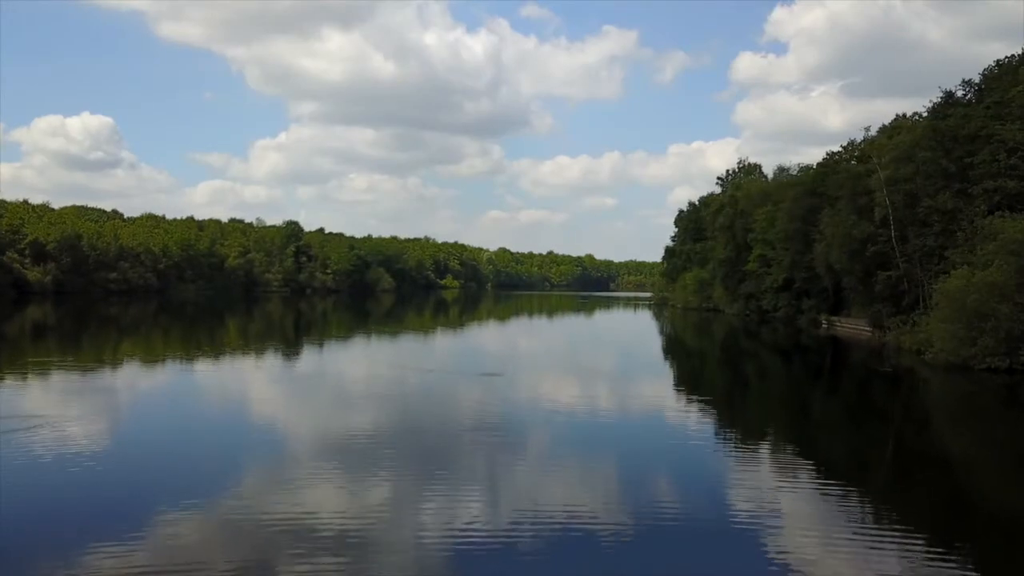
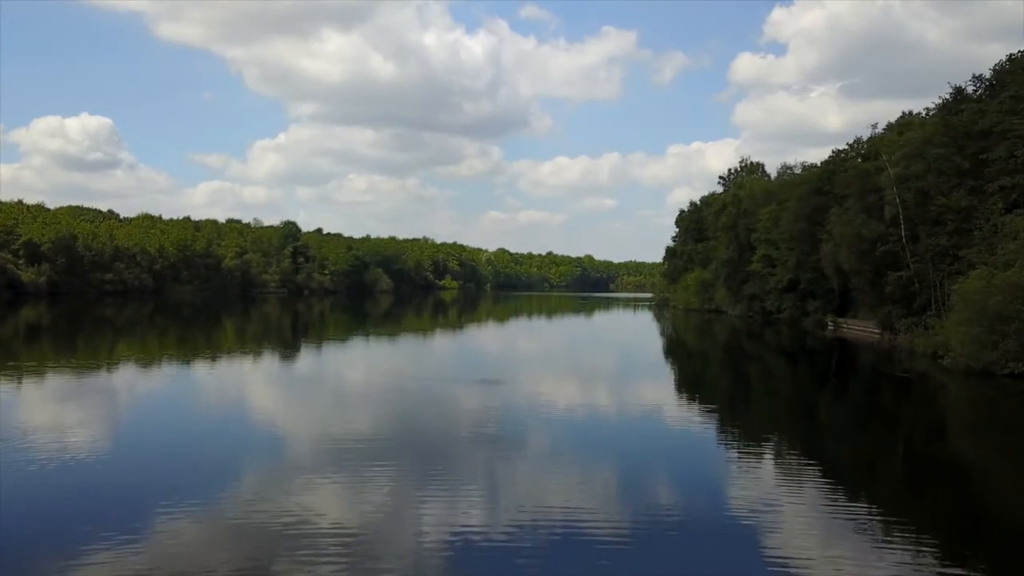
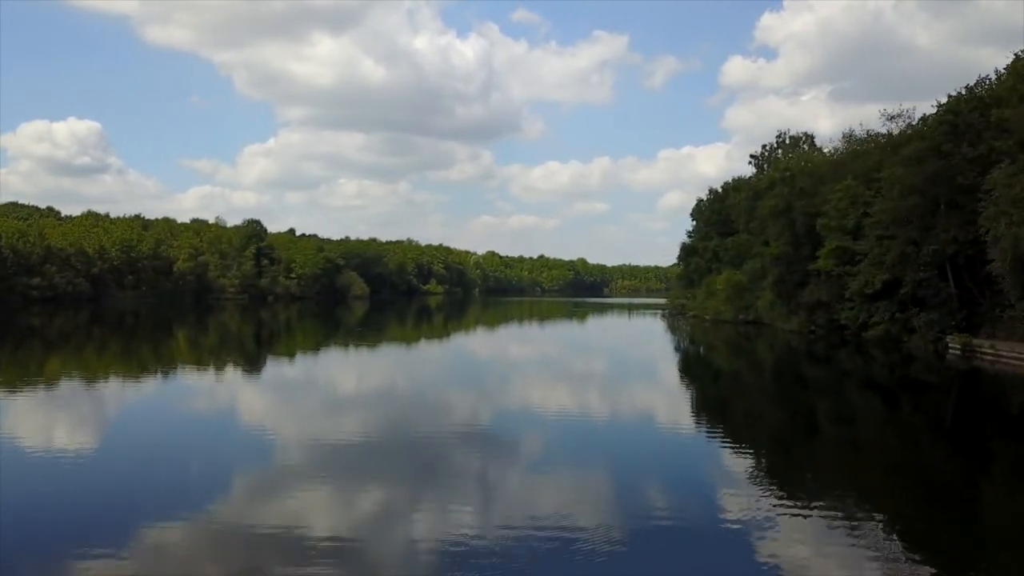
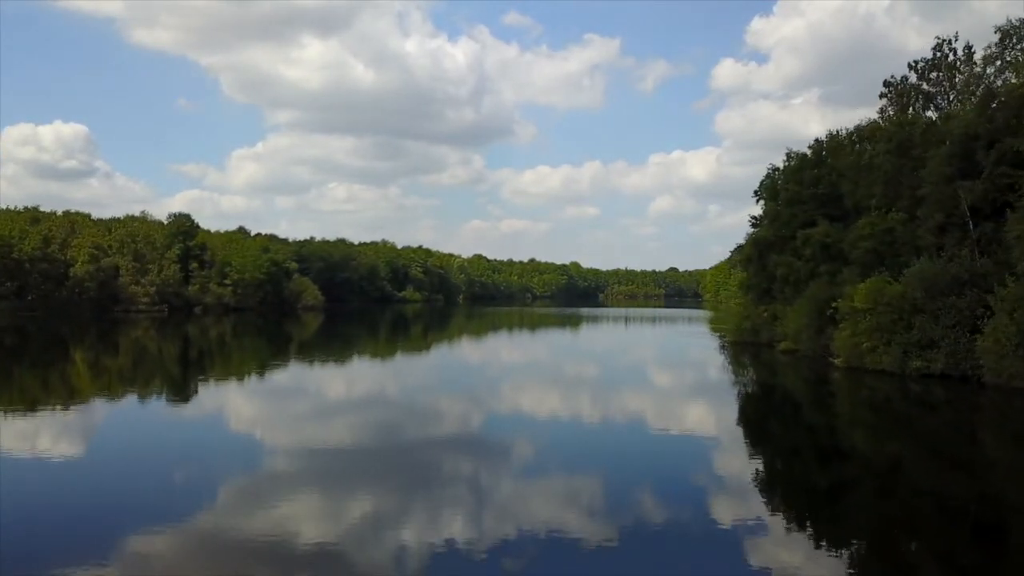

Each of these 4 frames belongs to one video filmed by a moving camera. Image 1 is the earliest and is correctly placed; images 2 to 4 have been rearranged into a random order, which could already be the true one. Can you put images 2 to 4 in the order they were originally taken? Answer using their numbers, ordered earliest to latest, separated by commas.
2, 3, 4
